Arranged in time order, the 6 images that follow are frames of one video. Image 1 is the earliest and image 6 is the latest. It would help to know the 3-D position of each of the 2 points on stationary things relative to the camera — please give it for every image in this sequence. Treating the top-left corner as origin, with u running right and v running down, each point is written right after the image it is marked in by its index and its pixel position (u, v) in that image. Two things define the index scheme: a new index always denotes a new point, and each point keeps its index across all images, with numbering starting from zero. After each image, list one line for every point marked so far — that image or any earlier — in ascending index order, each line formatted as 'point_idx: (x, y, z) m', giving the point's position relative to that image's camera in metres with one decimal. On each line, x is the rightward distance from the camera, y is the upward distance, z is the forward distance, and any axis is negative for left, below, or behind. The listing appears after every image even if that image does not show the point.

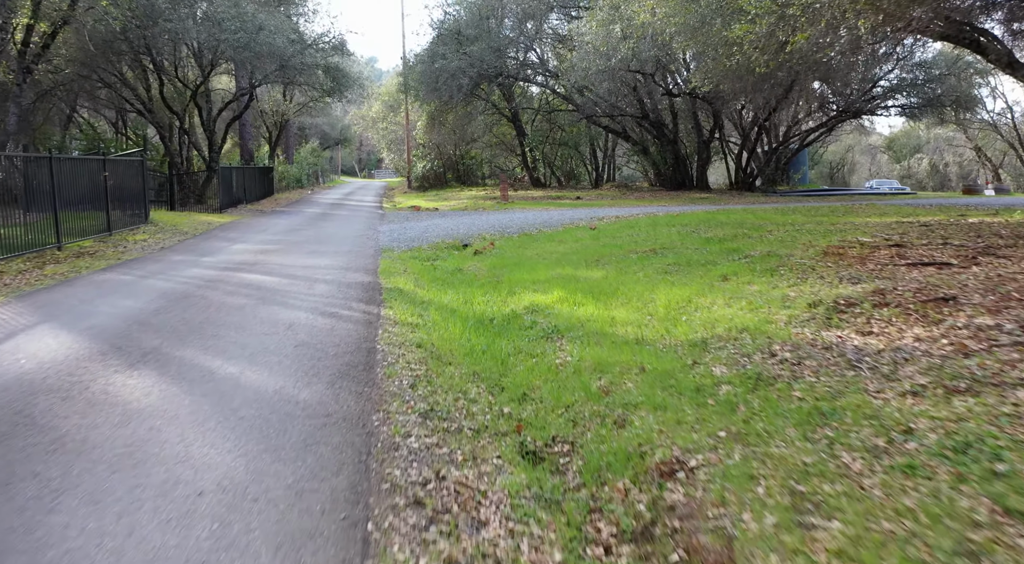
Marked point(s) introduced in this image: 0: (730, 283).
0: (+2.2, 0.0, +7.8) m
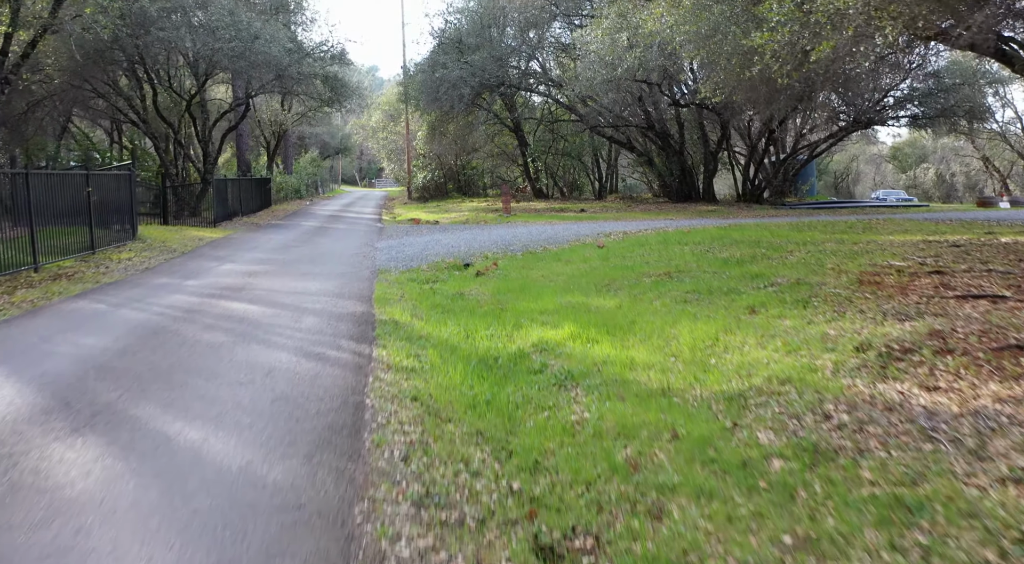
0: (+2.2, -0.3, +7.1) m
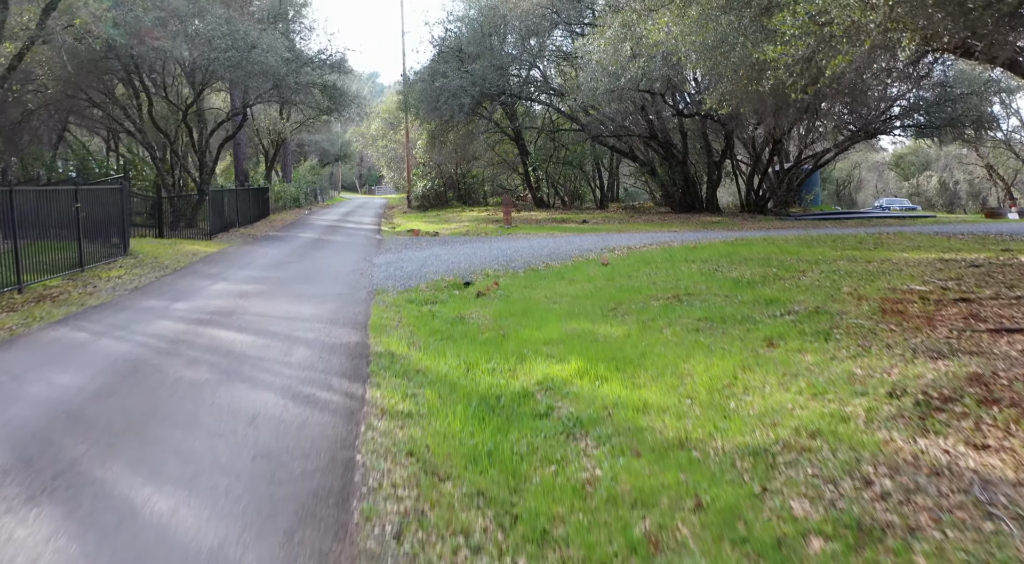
0: (+2.2, -0.6, +6.7) m
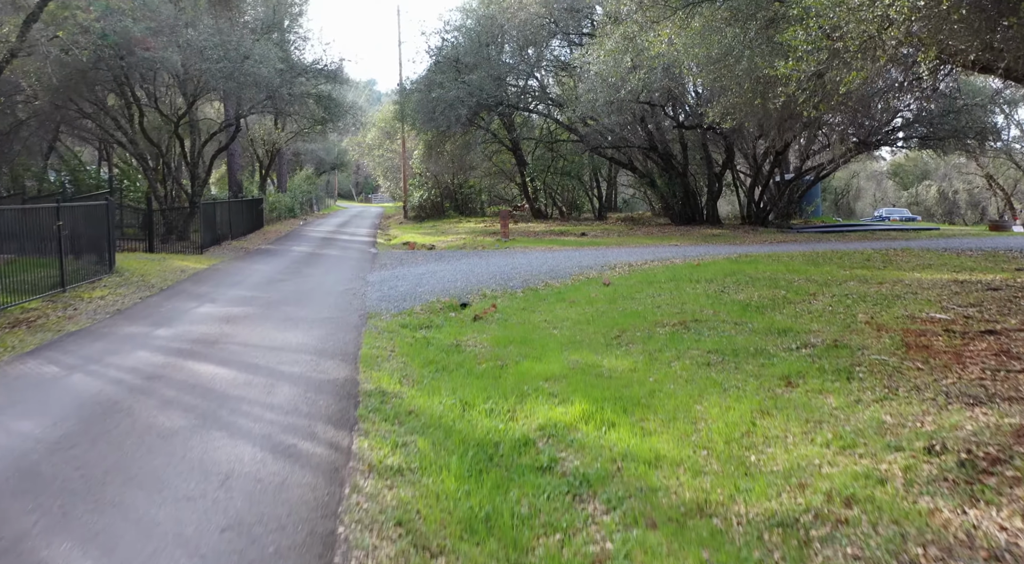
0: (+2.2, -0.9, +6.2) m
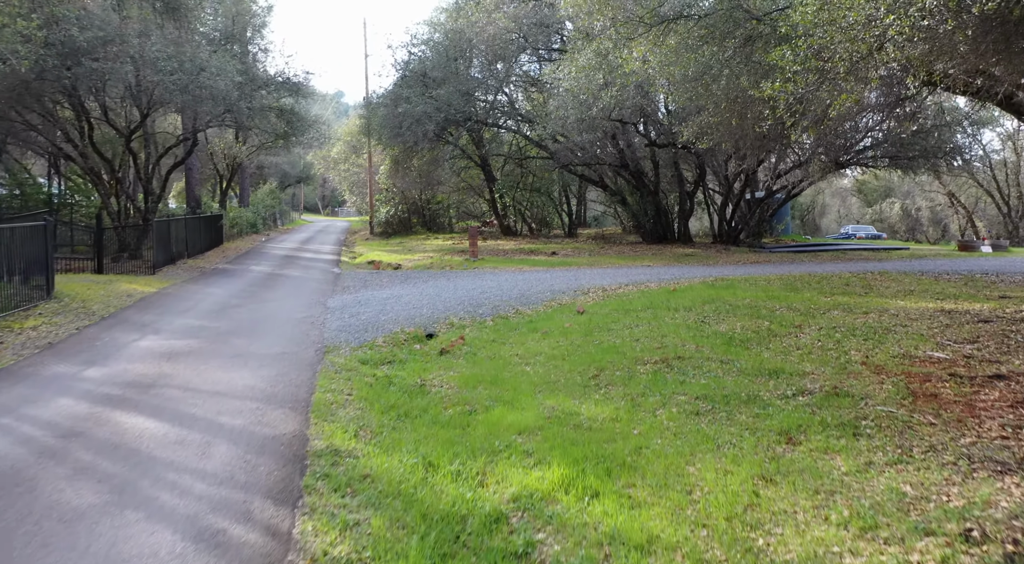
0: (+2.0, -1.2, +5.6) m
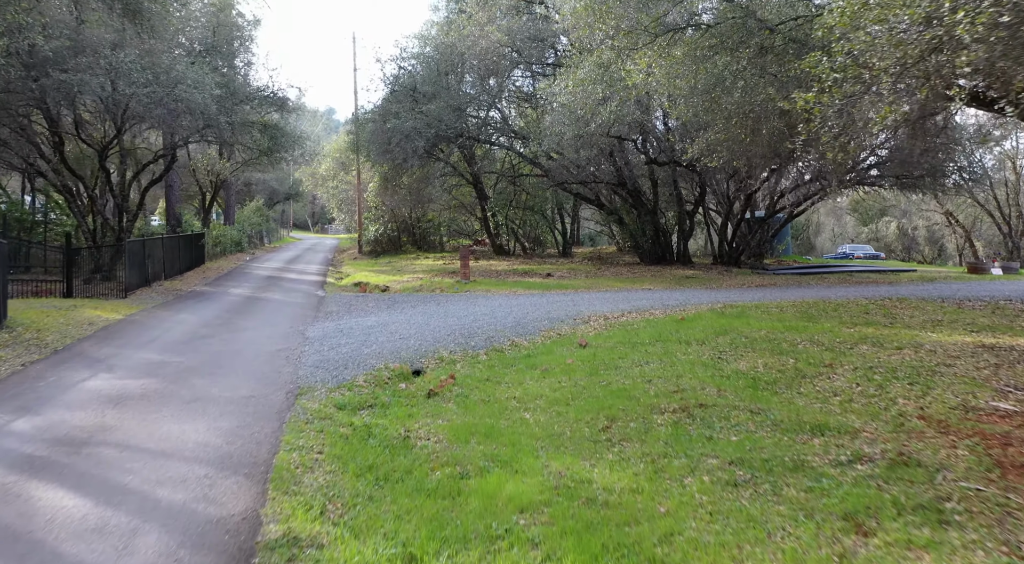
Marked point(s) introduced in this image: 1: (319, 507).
0: (+2.0, -1.5, +4.4) m
1: (-1.4, -1.6, +5.5) m
